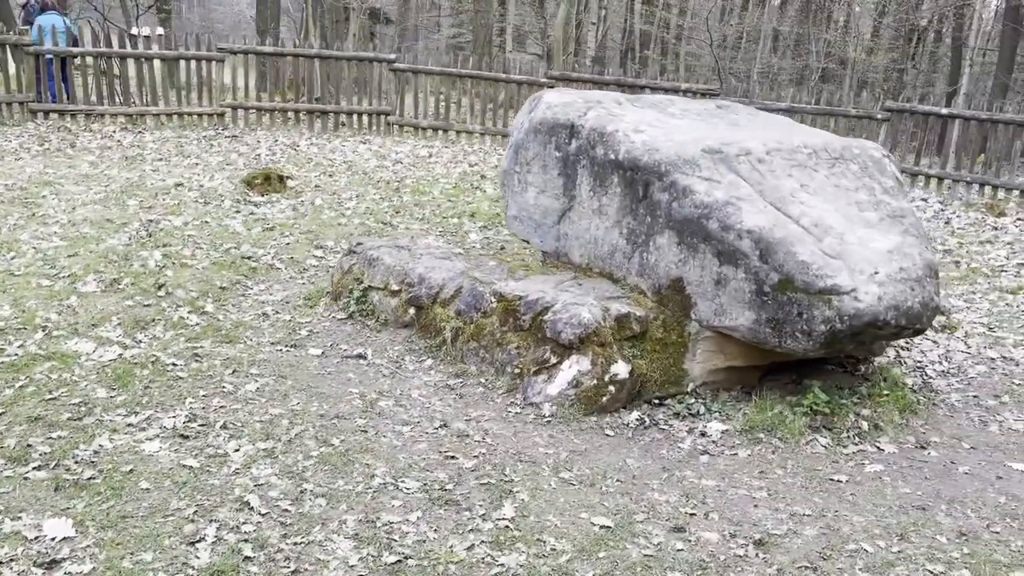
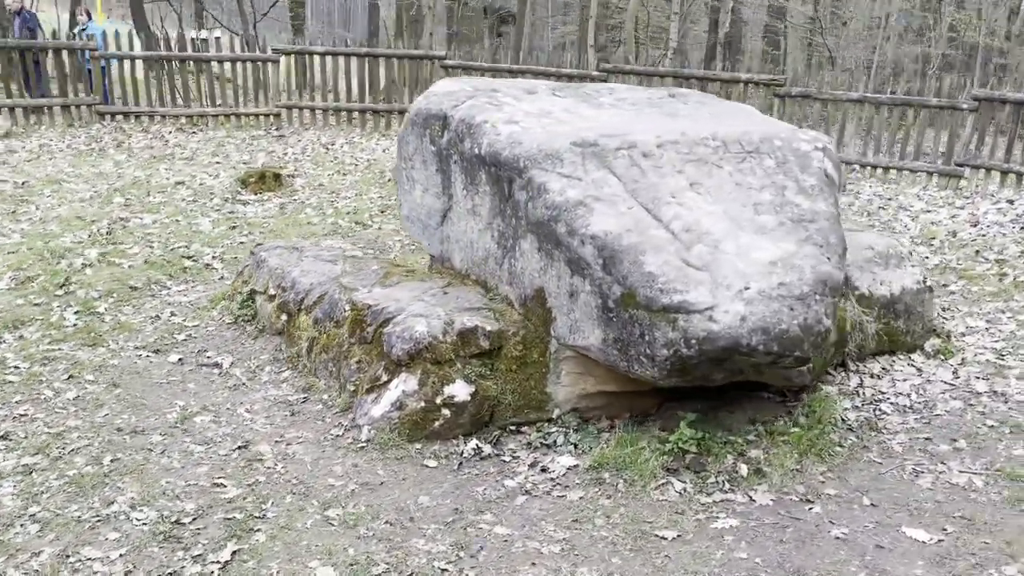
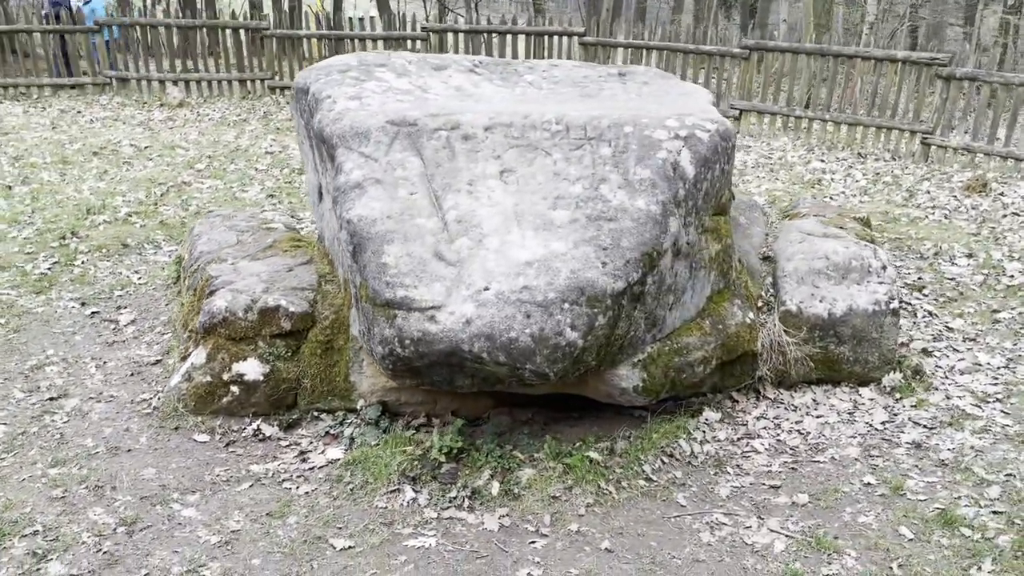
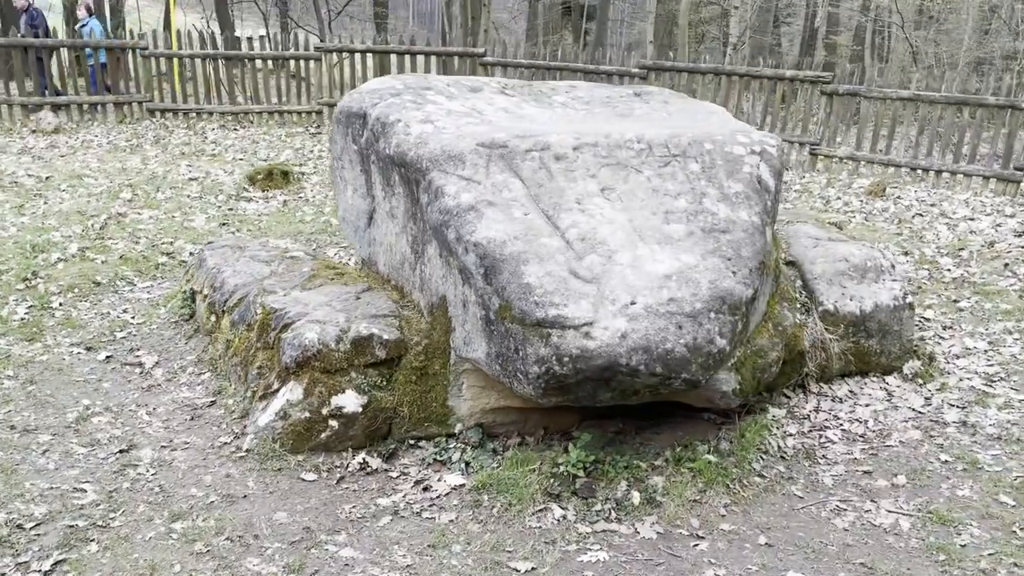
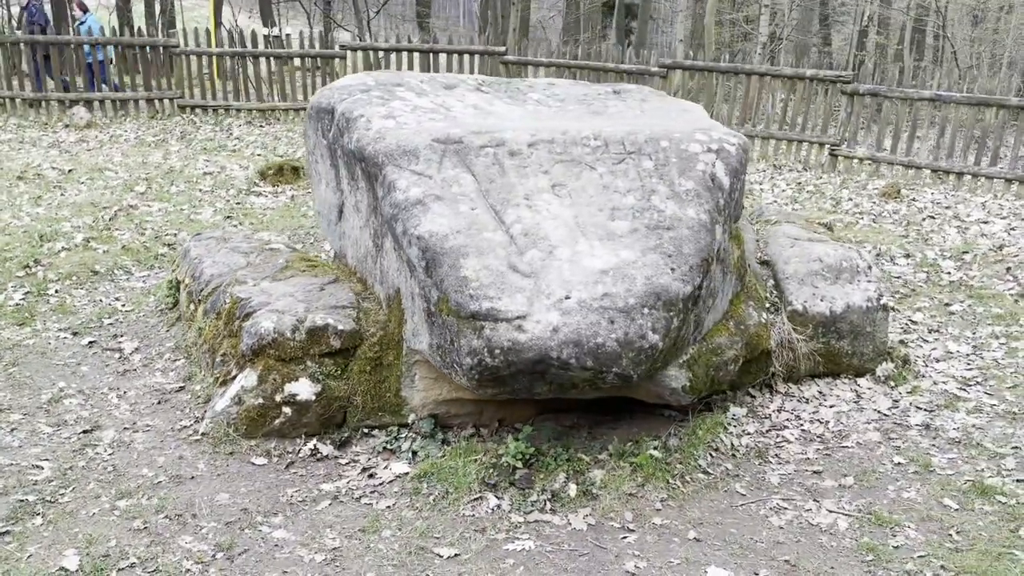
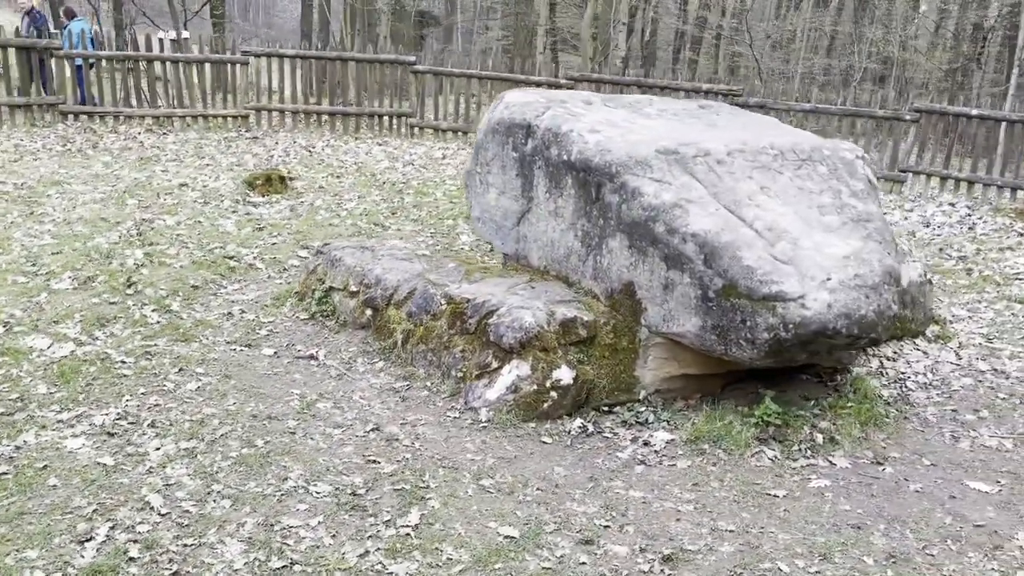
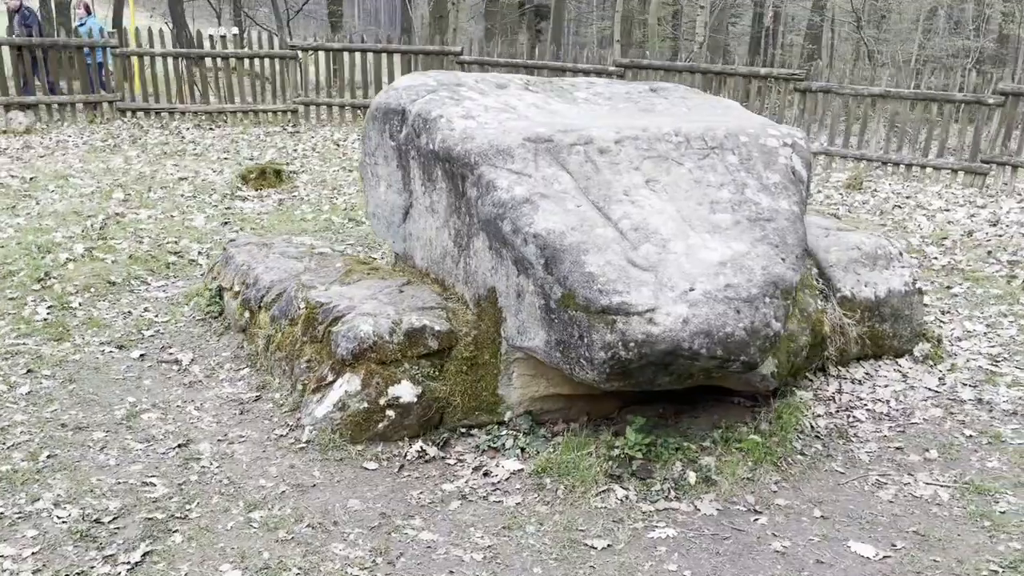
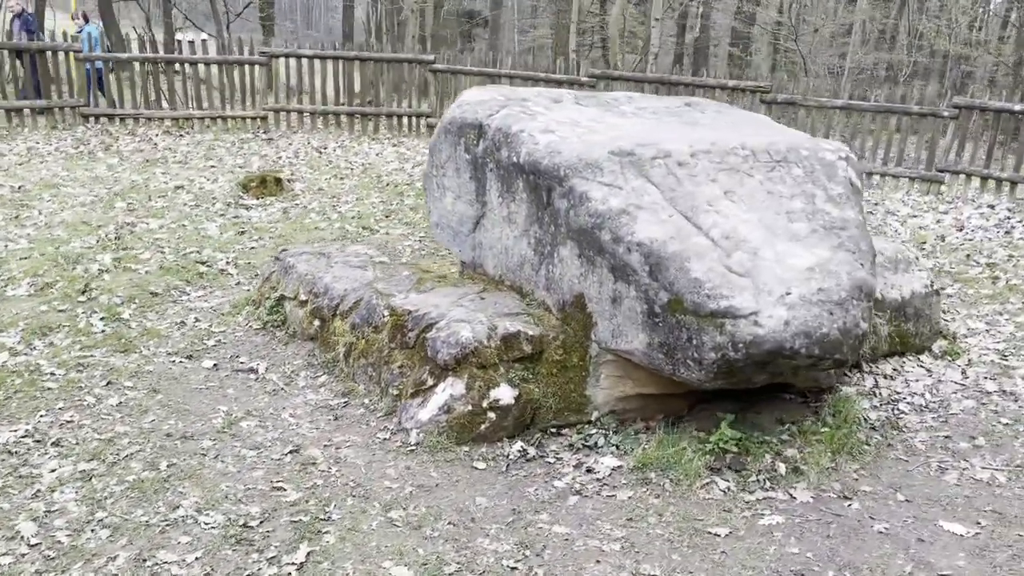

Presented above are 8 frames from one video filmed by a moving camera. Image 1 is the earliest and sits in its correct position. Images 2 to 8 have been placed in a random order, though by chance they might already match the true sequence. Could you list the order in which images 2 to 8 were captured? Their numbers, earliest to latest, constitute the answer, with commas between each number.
6, 8, 2, 7, 4, 5, 3
